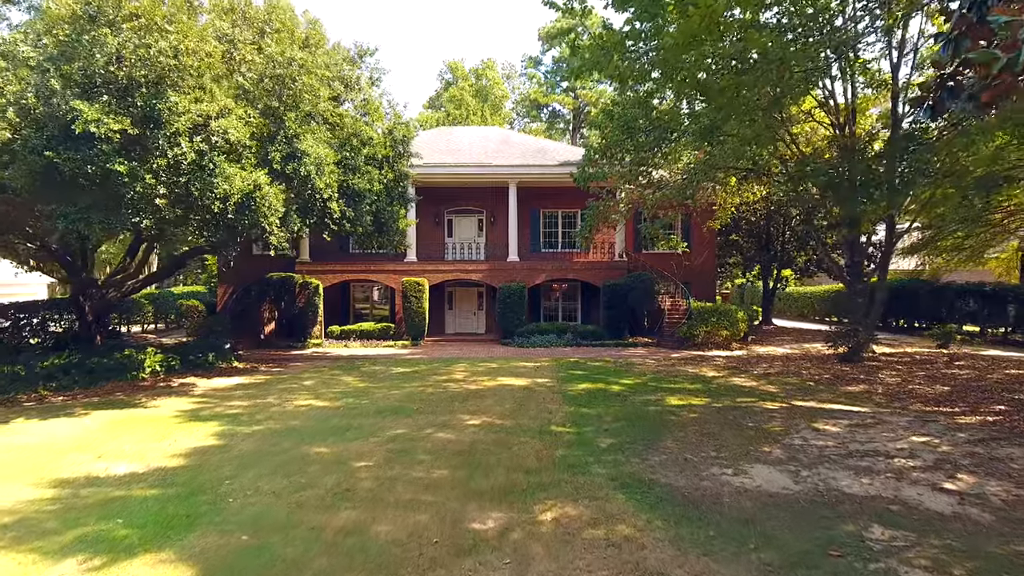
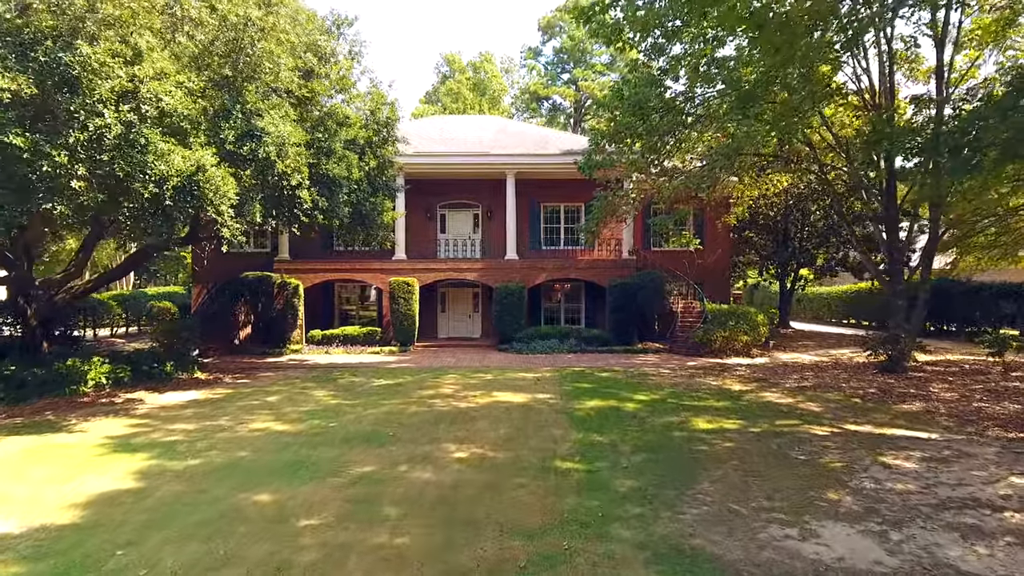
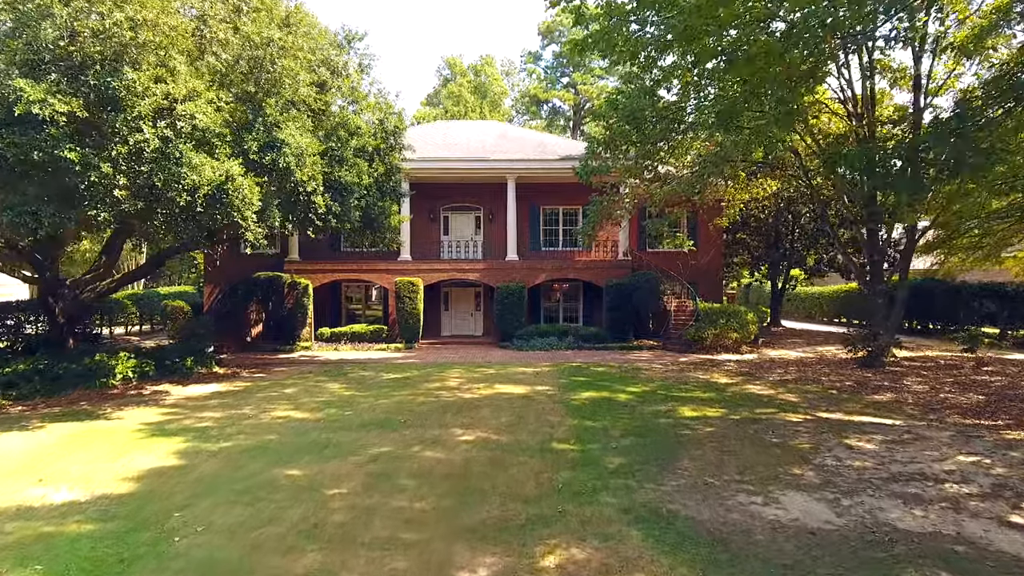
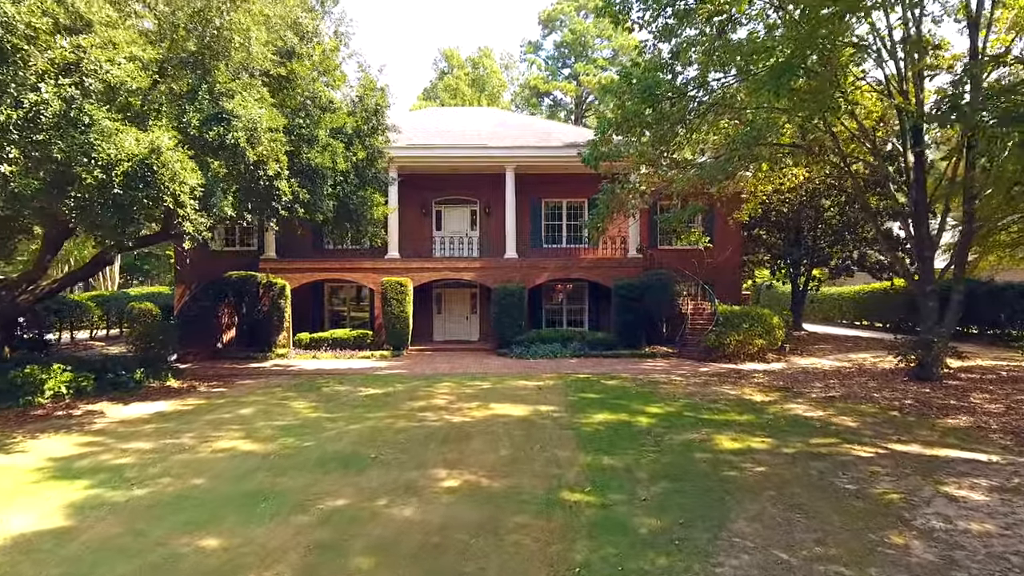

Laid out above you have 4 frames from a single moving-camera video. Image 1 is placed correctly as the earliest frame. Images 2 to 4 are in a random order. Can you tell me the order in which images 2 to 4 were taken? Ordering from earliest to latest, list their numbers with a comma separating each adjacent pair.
3, 2, 4
